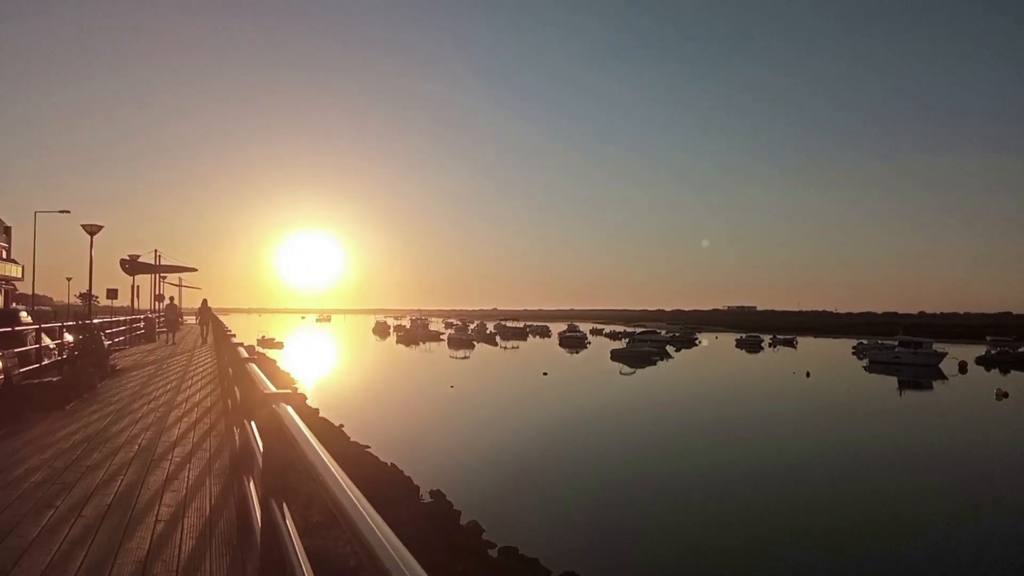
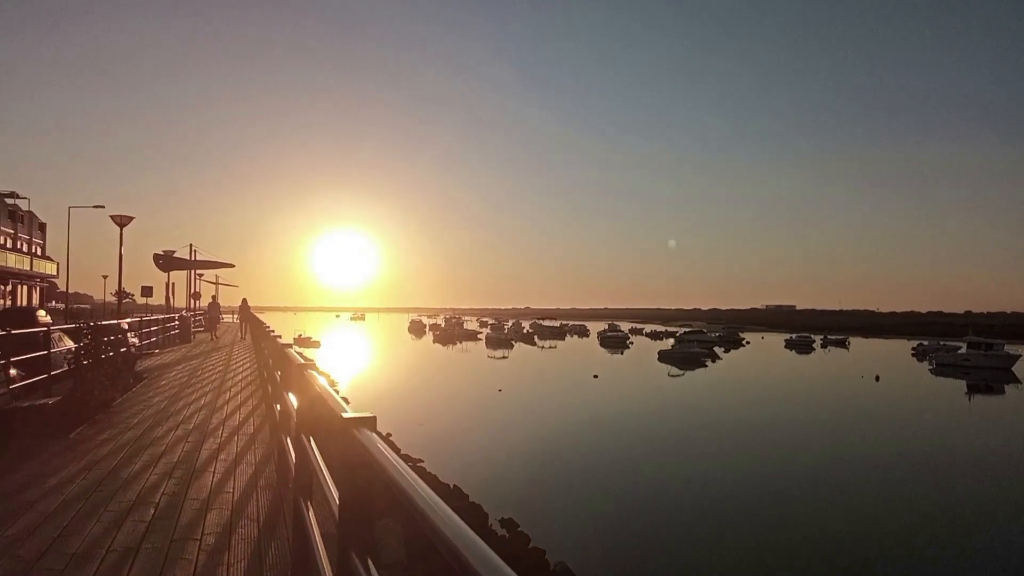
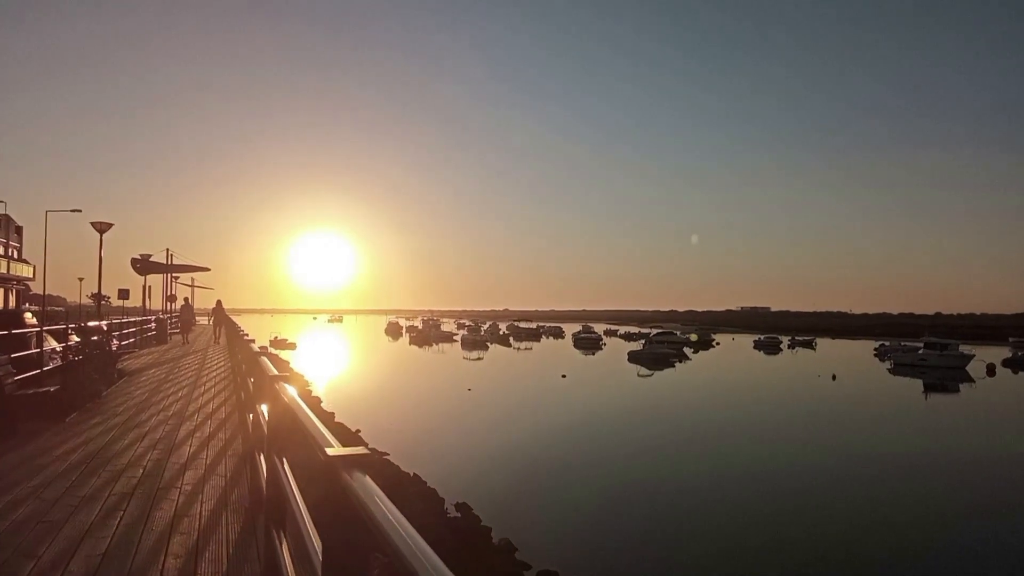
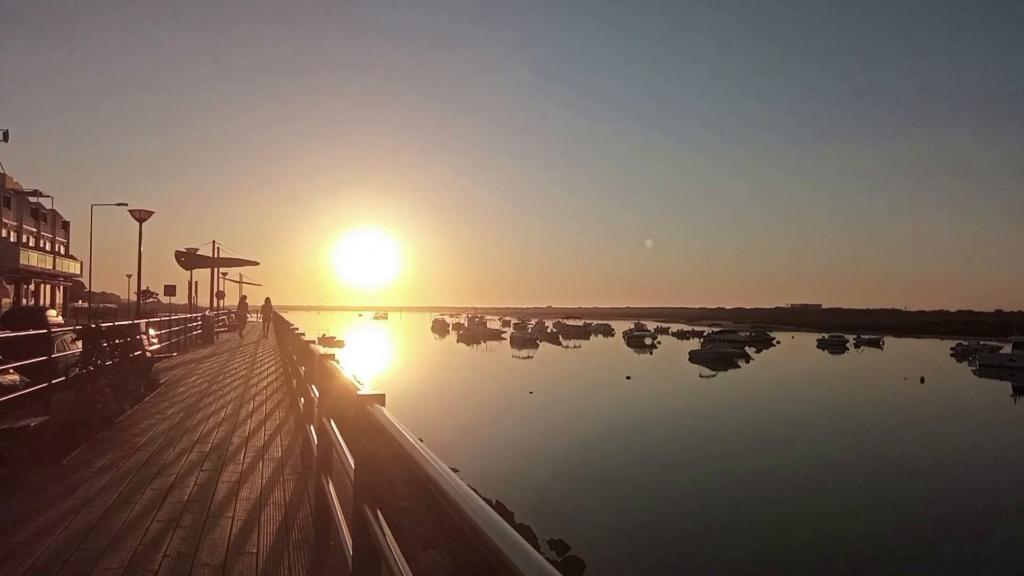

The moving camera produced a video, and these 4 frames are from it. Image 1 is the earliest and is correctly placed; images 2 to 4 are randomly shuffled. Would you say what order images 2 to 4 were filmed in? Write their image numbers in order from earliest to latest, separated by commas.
3, 2, 4
